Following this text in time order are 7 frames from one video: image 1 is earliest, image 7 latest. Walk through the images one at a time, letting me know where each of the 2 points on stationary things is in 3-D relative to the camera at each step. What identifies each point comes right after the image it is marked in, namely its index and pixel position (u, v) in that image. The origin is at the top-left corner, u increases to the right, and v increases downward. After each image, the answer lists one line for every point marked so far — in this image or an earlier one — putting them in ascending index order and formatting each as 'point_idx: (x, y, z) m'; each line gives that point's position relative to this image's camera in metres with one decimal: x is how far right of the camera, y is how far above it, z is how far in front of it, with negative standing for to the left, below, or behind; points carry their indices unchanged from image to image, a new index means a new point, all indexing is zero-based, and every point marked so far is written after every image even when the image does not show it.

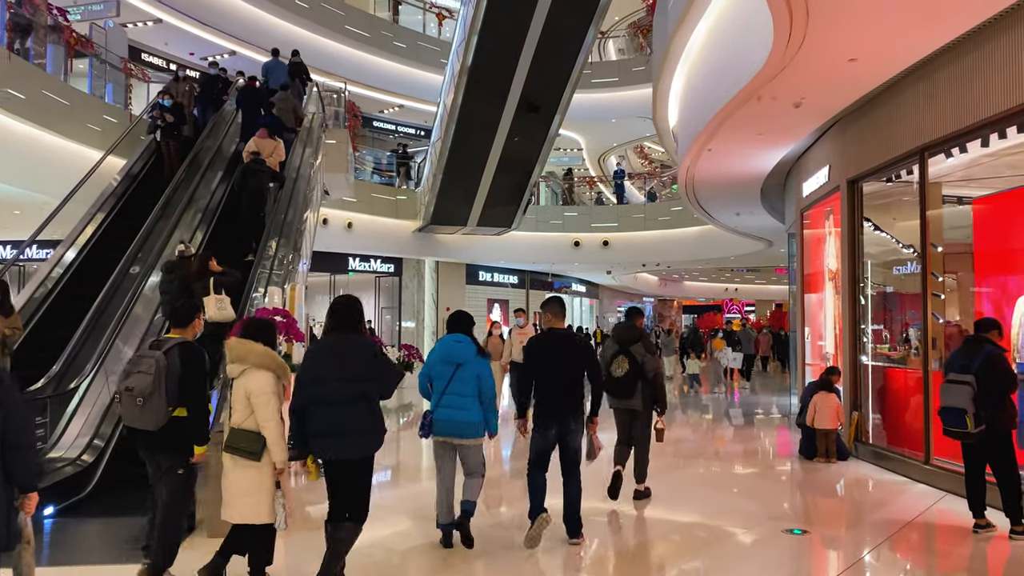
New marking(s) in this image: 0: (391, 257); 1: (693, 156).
0: (-2.4, +0.6, +16.5) m
1: (+1.6, +1.1, +7.1) m
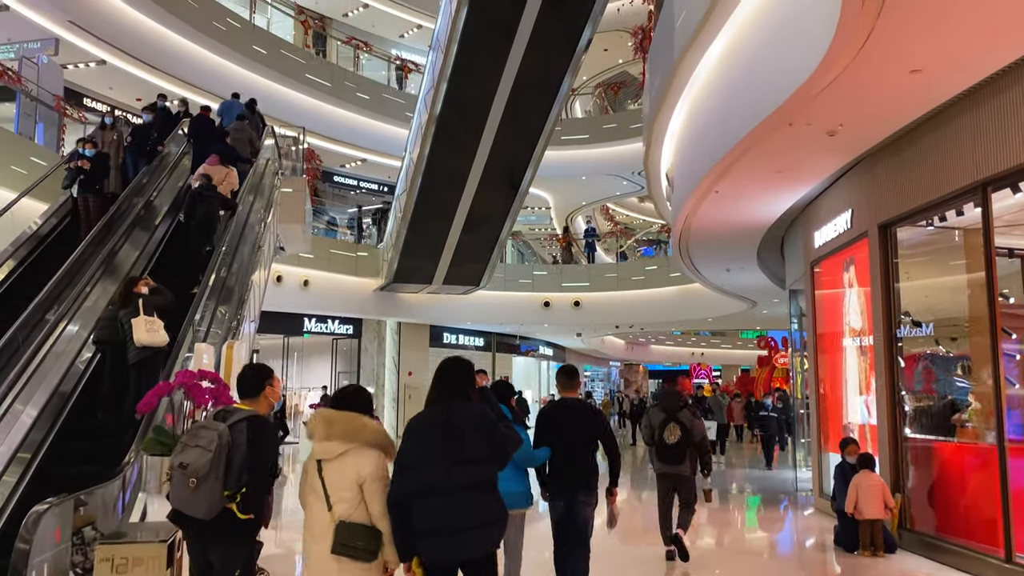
0: (-3.1, -0.5, +15.5) m
1: (+1.4, +0.7, +6.3) m
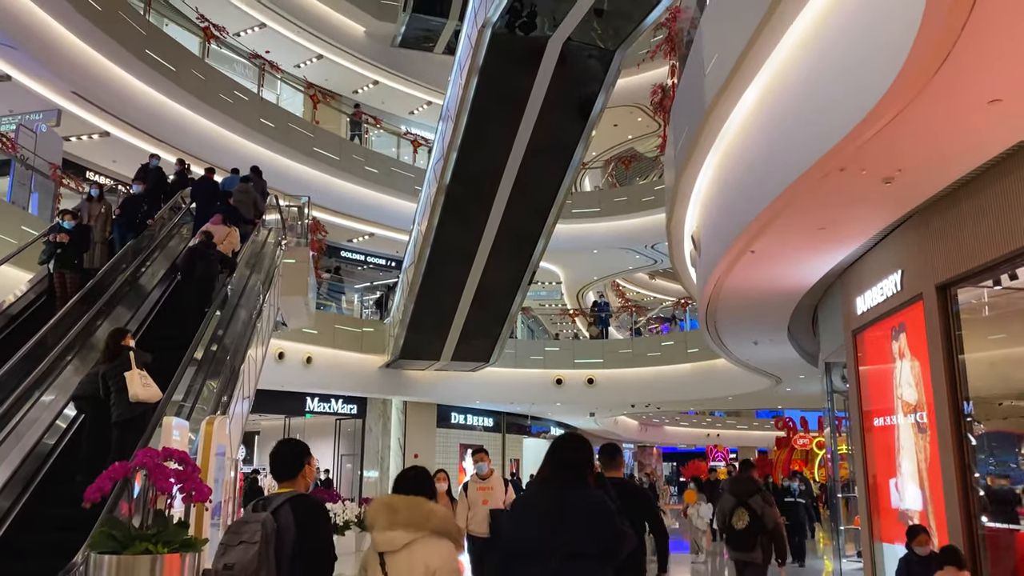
0: (-2.9, -2.0, +14.9) m
1: (+1.5, +0.2, +5.8) m
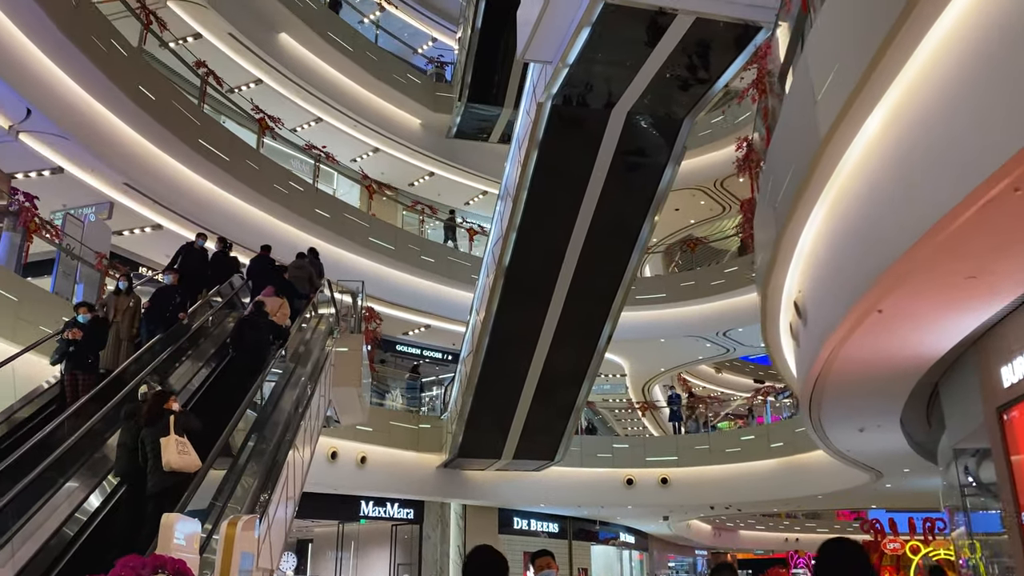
0: (-1.7, -3.6, +13.9) m
1: (+2.0, -0.2, +4.9) m
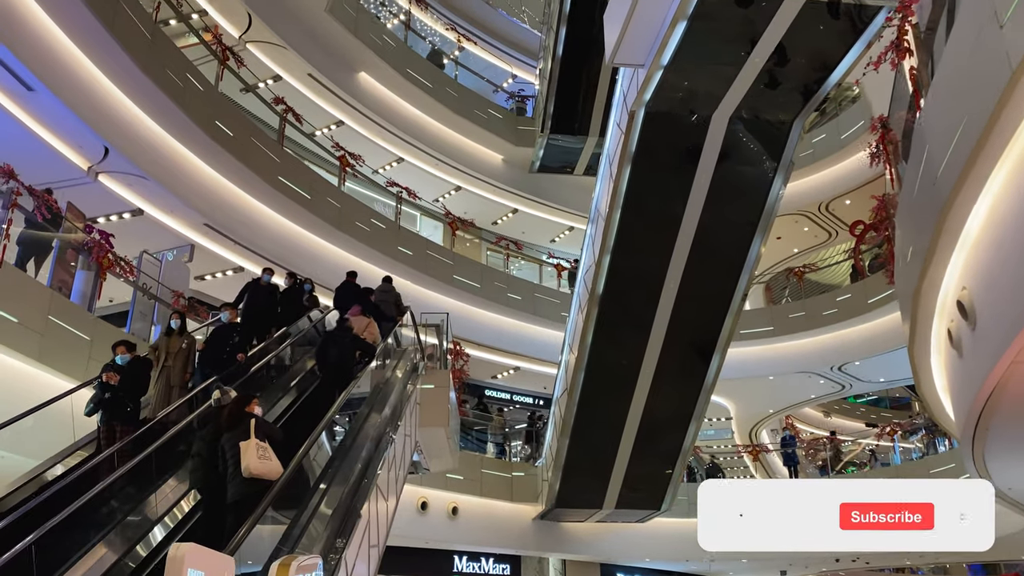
0: (-0.1, -4.2, +13.0) m
1: (+2.6, -0.2, +3.9) m
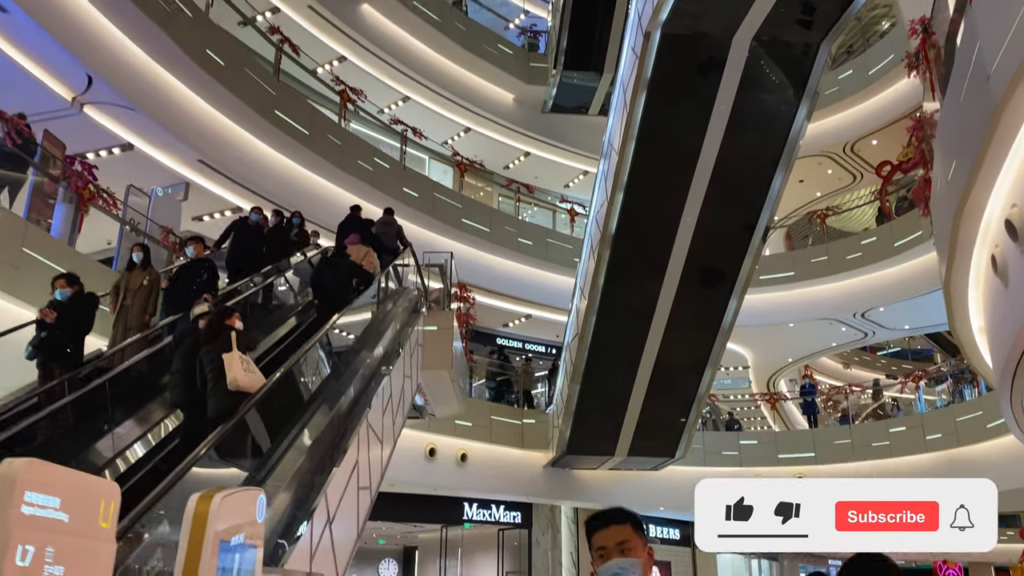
0: (+0.1, -3.3, +12.8) m
1: (+2.5, +0.2, +3.5) m
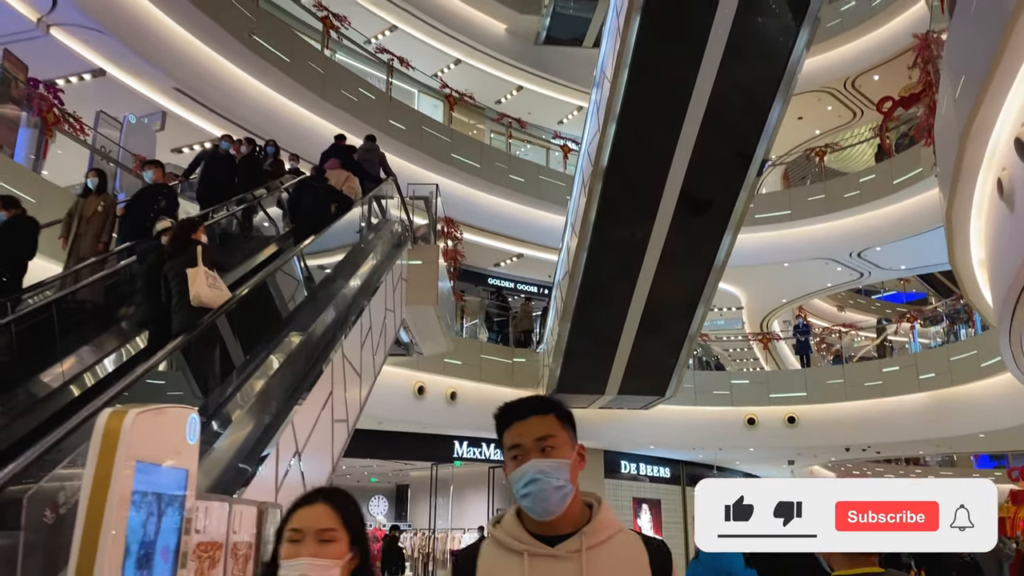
0: (-0.1, -2.4, +12.8) m
1: (+2.4, +0.5, +3.2) m
